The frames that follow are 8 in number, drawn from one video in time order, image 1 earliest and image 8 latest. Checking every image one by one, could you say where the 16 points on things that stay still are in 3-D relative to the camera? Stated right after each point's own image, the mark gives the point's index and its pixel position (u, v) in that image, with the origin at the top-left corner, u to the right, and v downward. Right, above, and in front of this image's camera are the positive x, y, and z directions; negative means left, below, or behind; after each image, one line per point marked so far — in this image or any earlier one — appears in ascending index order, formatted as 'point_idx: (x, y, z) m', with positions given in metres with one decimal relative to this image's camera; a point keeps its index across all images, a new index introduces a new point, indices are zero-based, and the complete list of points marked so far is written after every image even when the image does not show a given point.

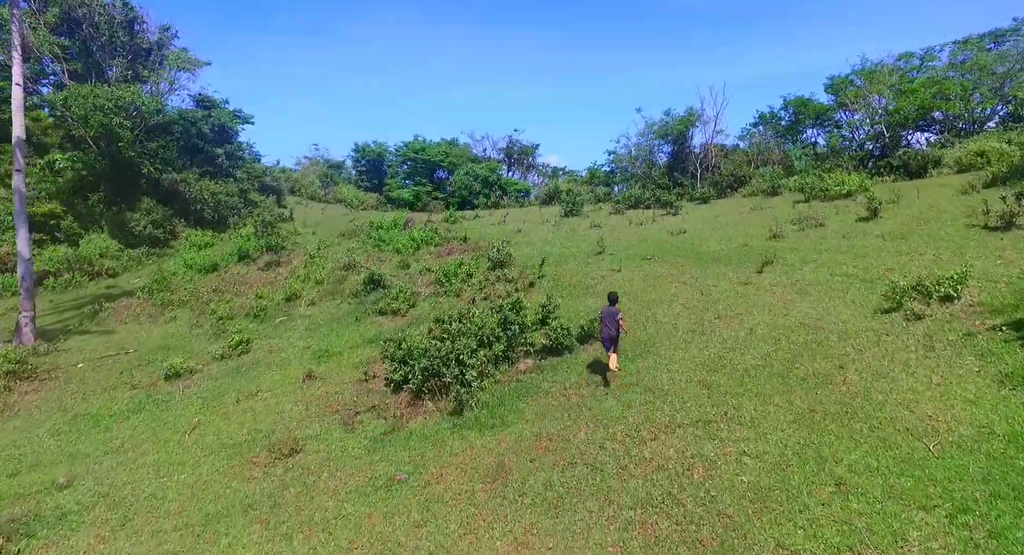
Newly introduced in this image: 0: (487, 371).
0: (-0.4, -1.5, +9.3) m
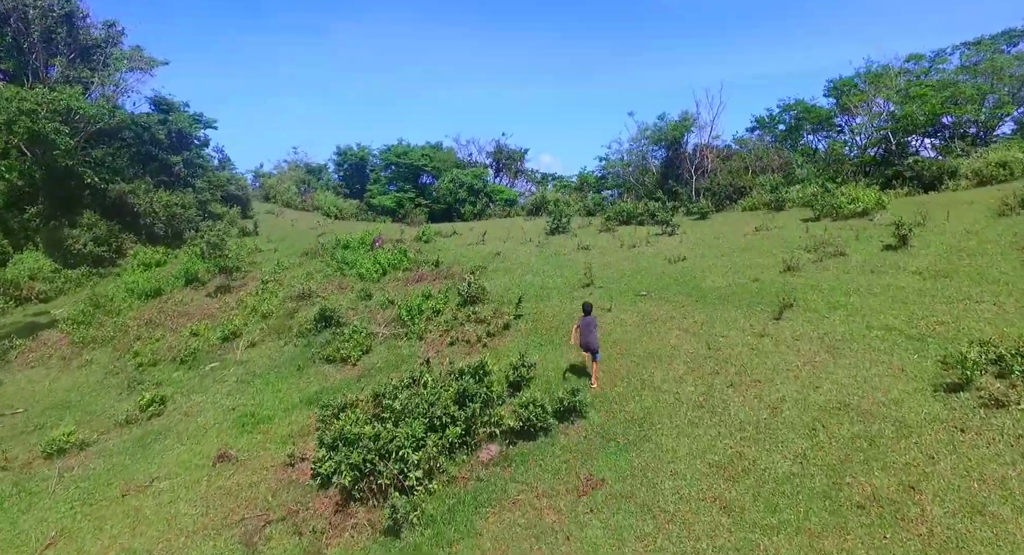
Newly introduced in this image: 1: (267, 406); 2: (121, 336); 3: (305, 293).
0: (-0.9, -2.3, +7.2) m
1: (-4.3, -2.2, +10.3) m
2: (-9.6, -1.4, +14.5) m
3: (-5.5, -0.4, +15.8) m
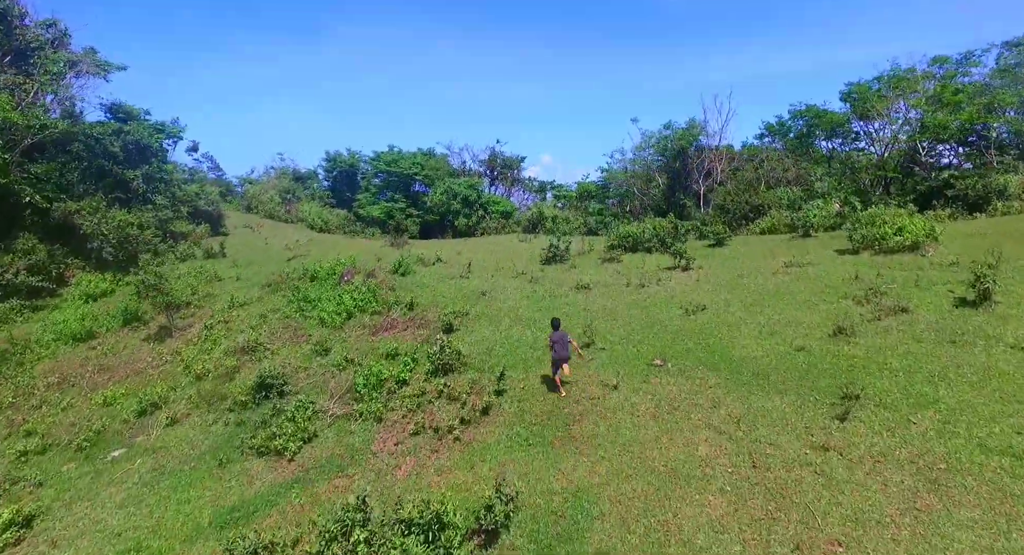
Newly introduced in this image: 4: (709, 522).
0: (-1.2, -3.4, +4.6) m
1: (-4.6, -3.3, +7.8) m
2: (-9.9, -2.5, +11.9) m
3: (-5.8, -1.5, +13.3) m
4: (+2.1, -2.6, +6.3) m
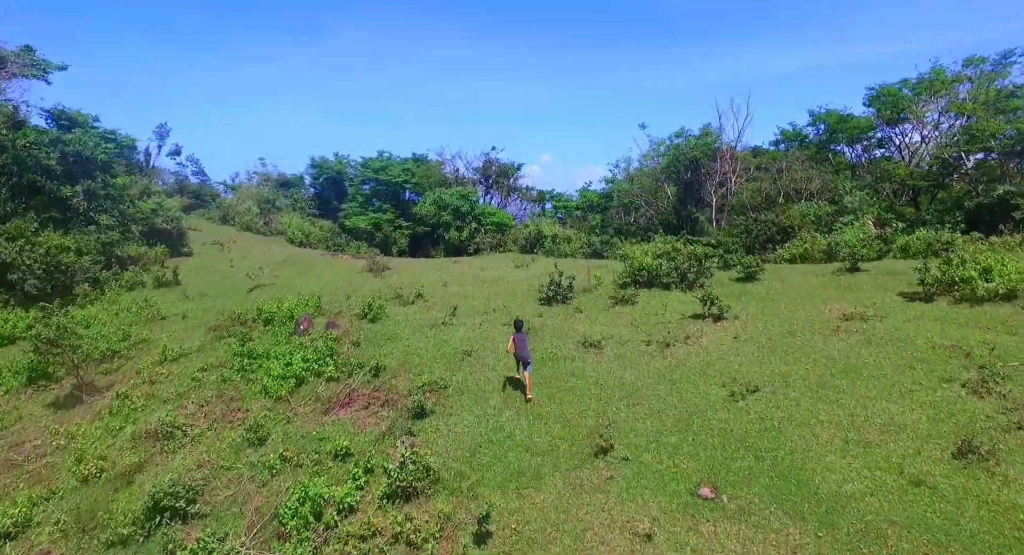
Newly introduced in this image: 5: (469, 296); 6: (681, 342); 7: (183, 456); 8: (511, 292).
0: (-1.4, -4.5, +1.6) m
1: (-4.7, -4.4, +4.7) m
2: (-10.1, -3.6, +8.9) m
3: (-6.0, -2.6, +10.2) m
4: (+2.0, -3.7, +3.2) m
5: (-1.3, -0.5, +17.2) m
6: (+3.4, -1.3, +11.9) m
7: (-5.4, -2.9, +9.8) m
8: (0.0, -0.4, +17.3) m
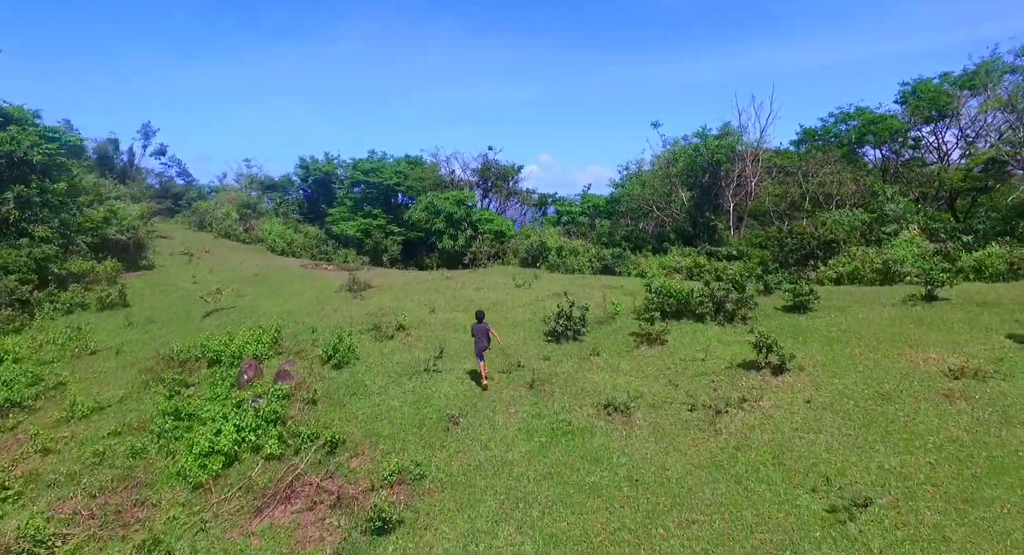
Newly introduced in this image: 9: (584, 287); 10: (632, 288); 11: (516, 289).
0: (-1.3, -5.1, -1.3) m
1: (-4.7, -5.1, +1.8) m
2: (-10.0, -4.3, +5.9) m
3: (-6.0, -3.3, +7.3) m
4: (+2.0, -4.3, +0.3) m
5: (-1.3, -1.2, +14.2) m
6: (+3.4, -1.9, +9.0) m
7: (-5.4, -3.6, +6.8) m
8: (-0.1, -1.1, +14.4) m
9: (+2.3, -0.3, +18.7) m
10: (+3.6, -0.3, +17.7) m
11: (+0.1, -0.4, +19.0) m
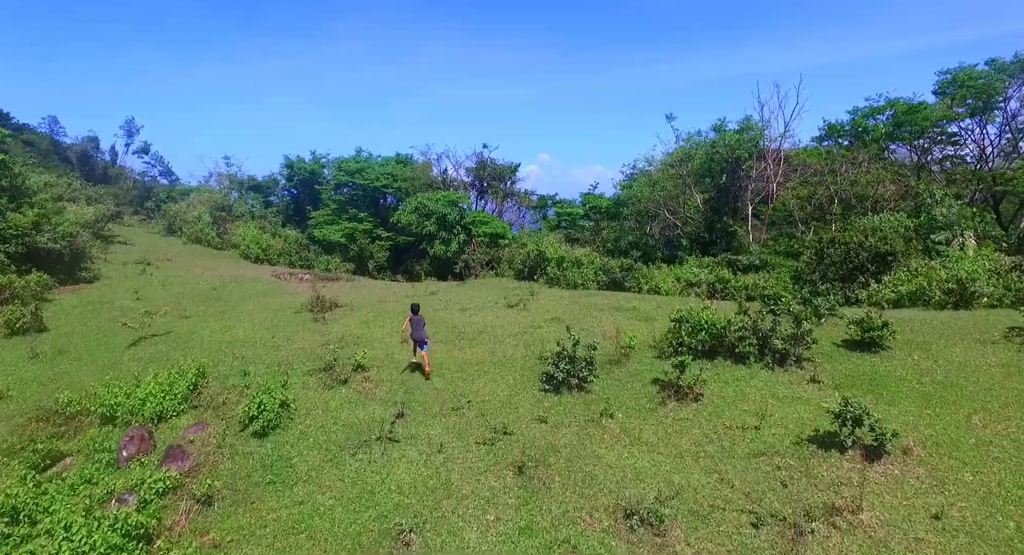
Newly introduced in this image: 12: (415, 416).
0: (-1.6, -5.6, -4.4) m
1: (-5.0, -5.6, -1.3) m
2: (-10.3, -4.8, +2.9) m
3: (-6.2, -3.8, +4.2) m
4: (+1.7, -4.8, -2.8) m
5: (-1.5, -1.7, +11.1) m
6: (+3.2, -2.4, +5.9) m
7: (-5.7, -4.1, +3.8) m
8: (-0.3, -1.6, +11.3) m
9: (+2.0, -0.8, +15.7) m
10: (+3.3, -0.8, +14.6) m
11: (-0.2, -0.9, +15.9) m
12: (-1.5, -2.0, +9.3) m
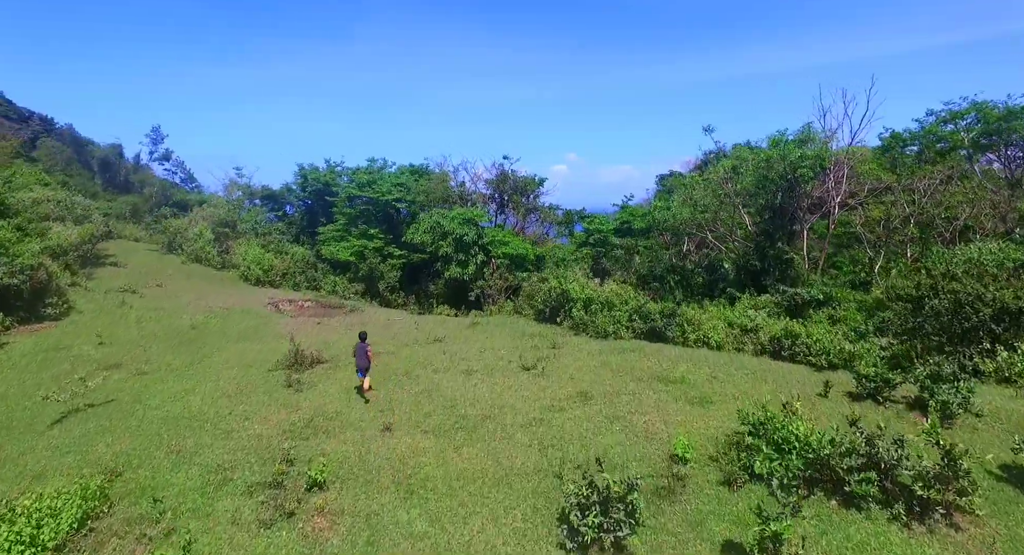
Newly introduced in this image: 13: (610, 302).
0: (-2.2, -6.9, -7.5) m
1: (-5.4, -6.8, -4.3) m
2: (-10.6, -6.0, +0.1) m
3: (-6.4, -5.1, +1.3) m
4: (+1.2, -6.1, -6.1) m
5: (-1.4, -3.0, +8.0) m
6: (+3.0, -3.7, +2.6) m
7: (-5.9, -5.4, +0.8) m
8: (-0.2, -2.9, +8.1) m
9: (+2.3, -2.1, +12.3) m
10: (+3.6, -2.1, +11.2) m
11: (+0.2, -2.2, +12.7) m
12: (-1.5, -3.3, +6.2) m
13: (+2.8, -0.7, +17.4) m
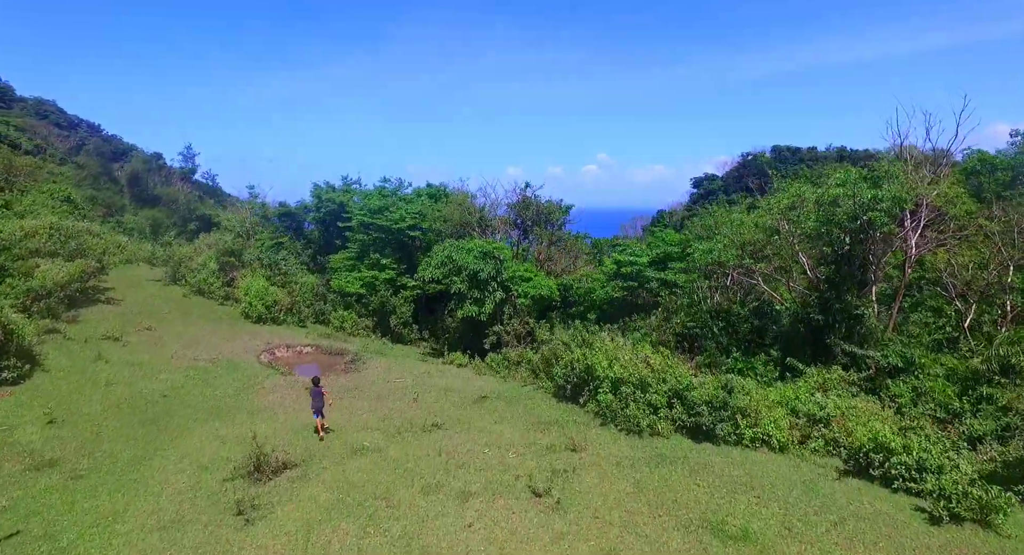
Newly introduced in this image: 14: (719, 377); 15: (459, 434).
0: (-3.2, -8.6, -10.4) m
1: (-6.2, -8.6, -7.0) m
2: (-11.1, -7.7, -2.3) m
3: (-6.9, -6.8, -1.4) m
4: (+0.3, -7.8, -9.1) m
5: (-1.6, -4.7, +5.1) m
6: (+2.6, -5.5, -0.6) m
7: (-6.4, -7.1, -1.9) m
8: (-0.3, -4.6, +5.1) m
9: (+2.4, -3.9, +9.2) m
10: (+3.6, -3.9, +8.0) m
11: (+0.3, -4.0, +9.7) m
12: (-1.7, -5.1, +3.2) m
13: (+3.2, -2.6, +14.3) m
14: (+6.1, -2.4, +17.0) m
15: (-1.2, -3.6, +14.0) m
